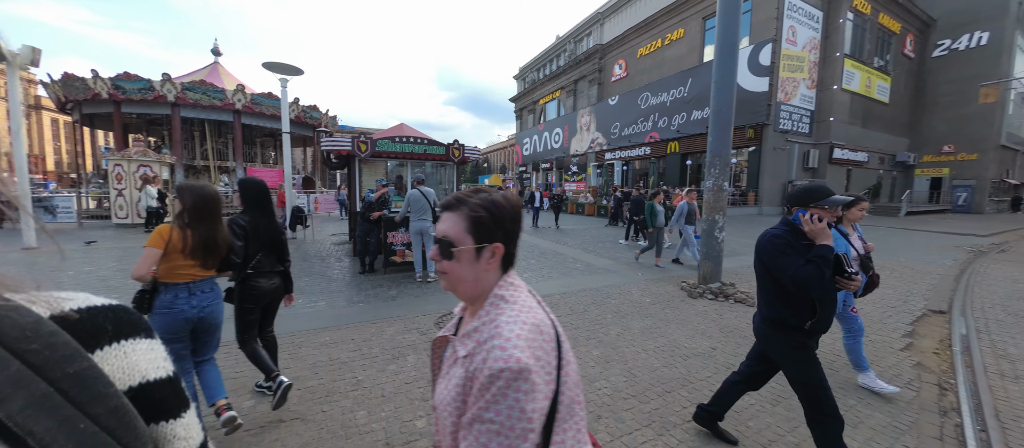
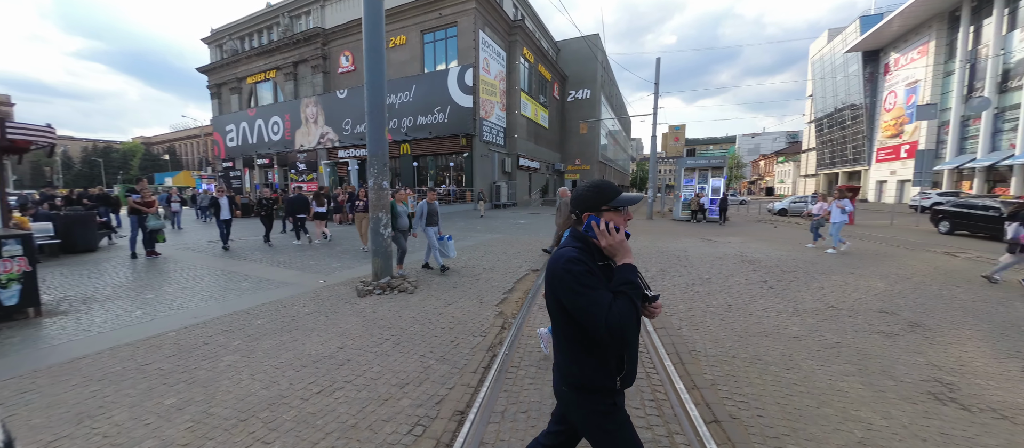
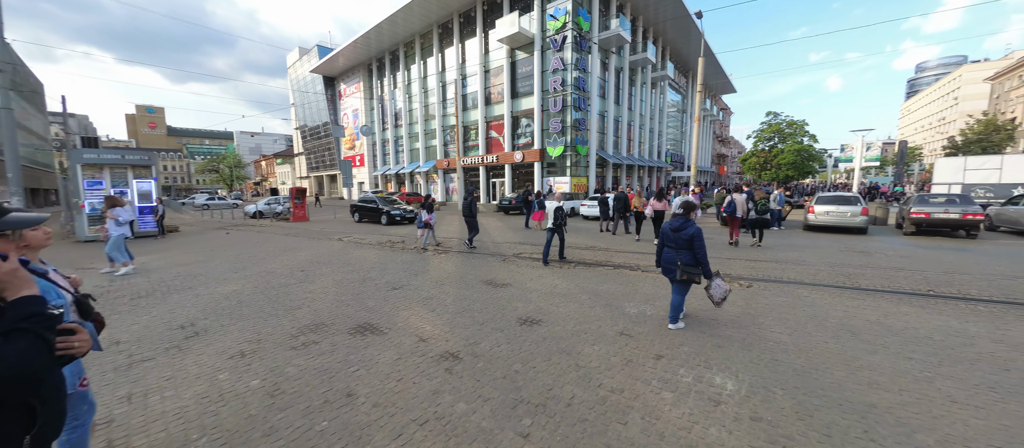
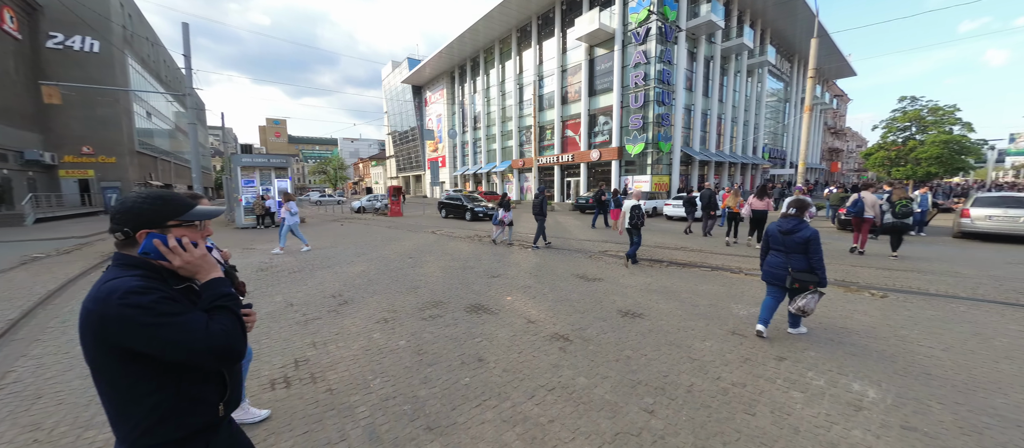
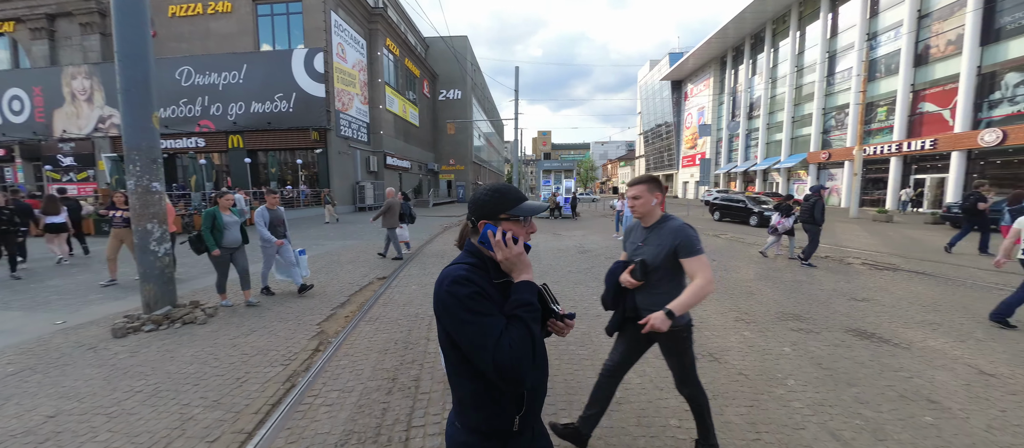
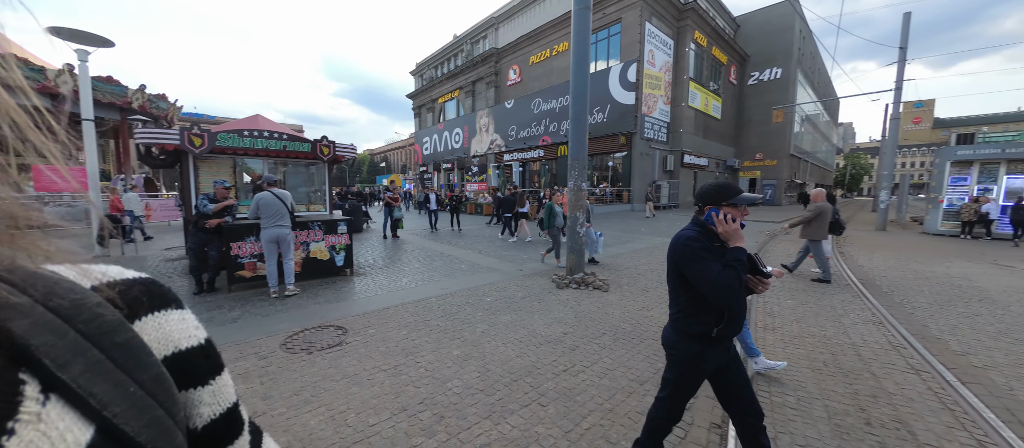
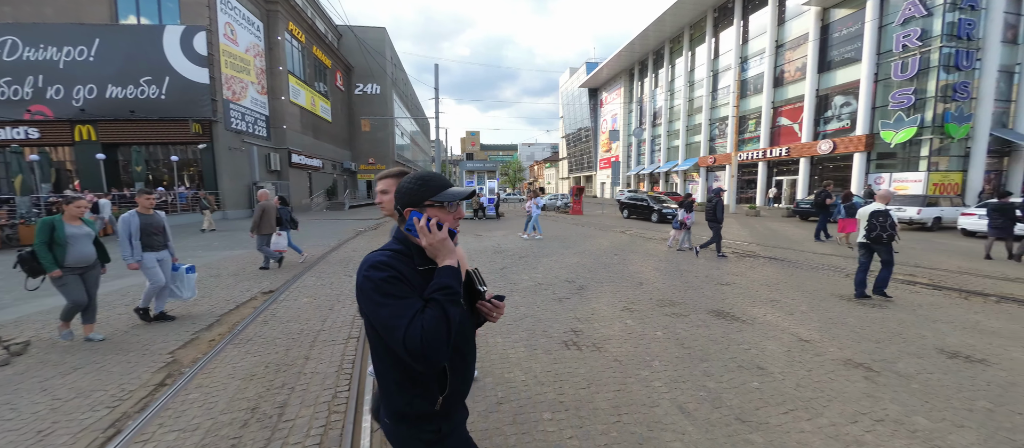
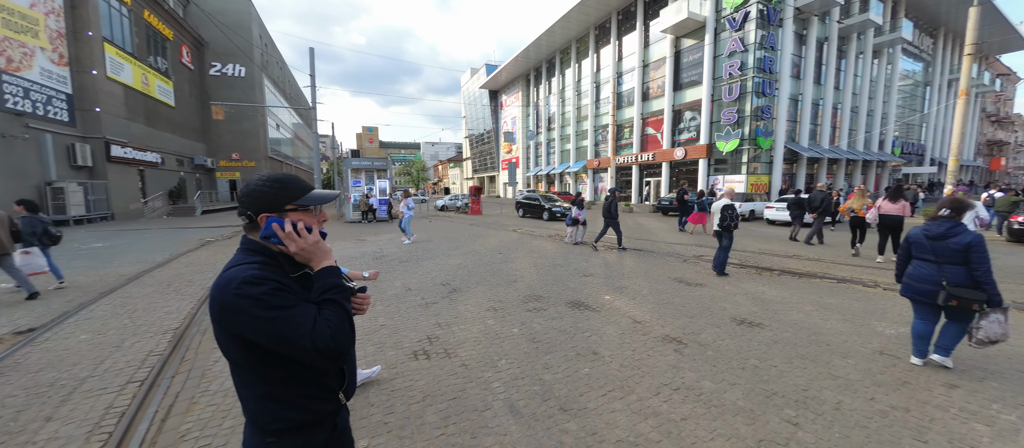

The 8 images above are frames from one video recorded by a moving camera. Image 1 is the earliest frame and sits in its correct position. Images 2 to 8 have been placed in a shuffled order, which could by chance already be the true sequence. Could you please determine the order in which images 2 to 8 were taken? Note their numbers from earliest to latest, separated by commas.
6, 2, 5, 7, 8, 4, 3
